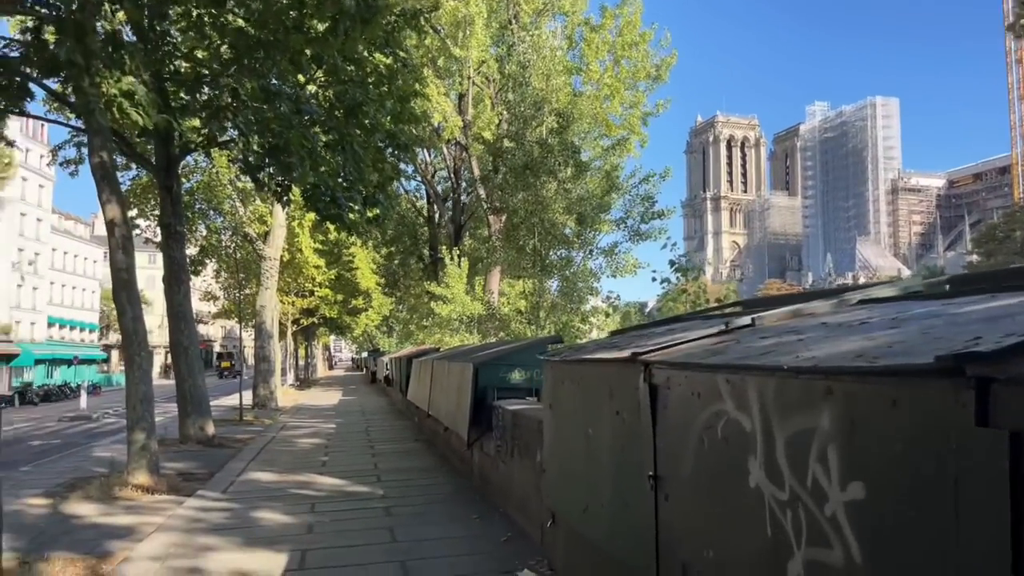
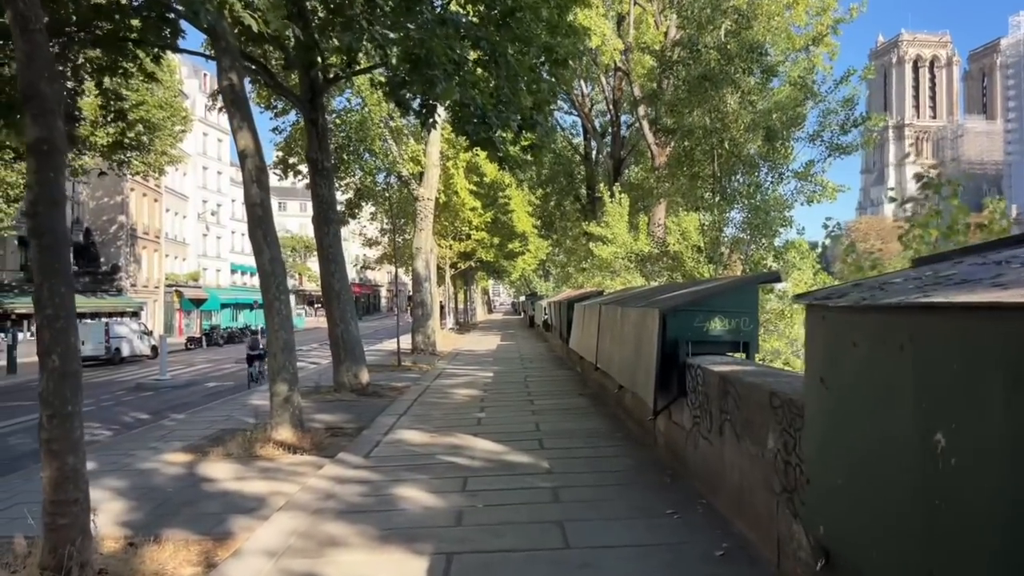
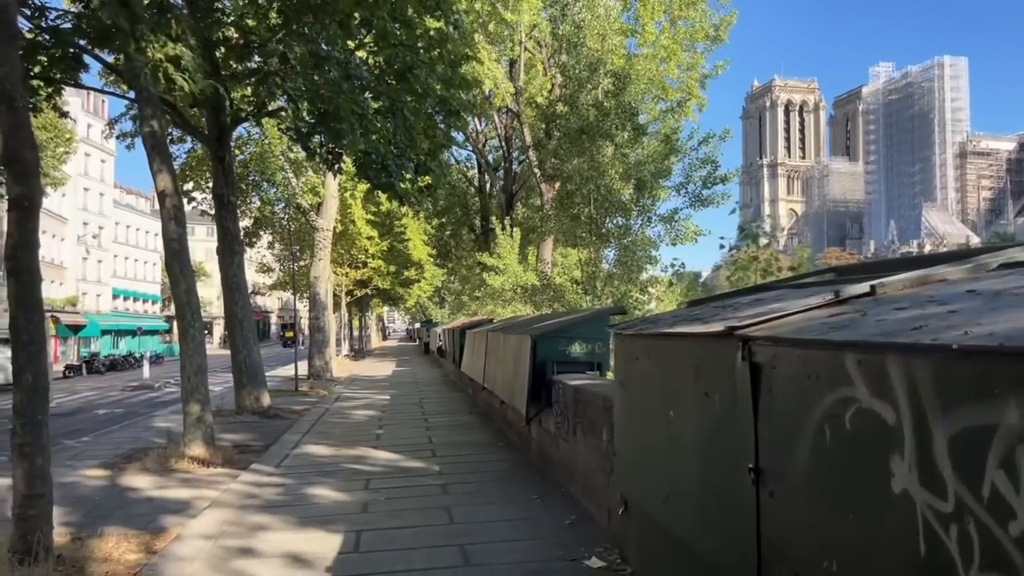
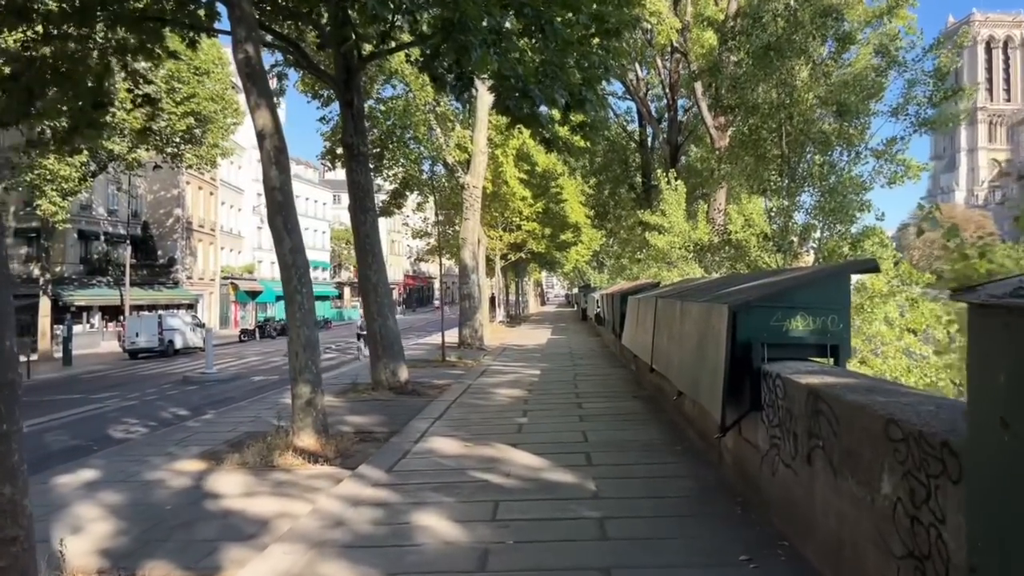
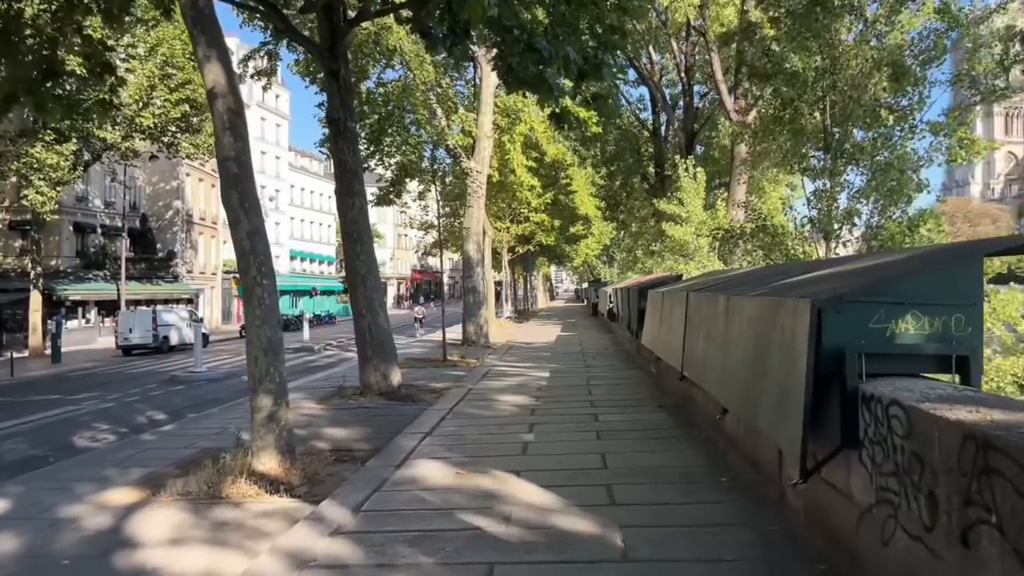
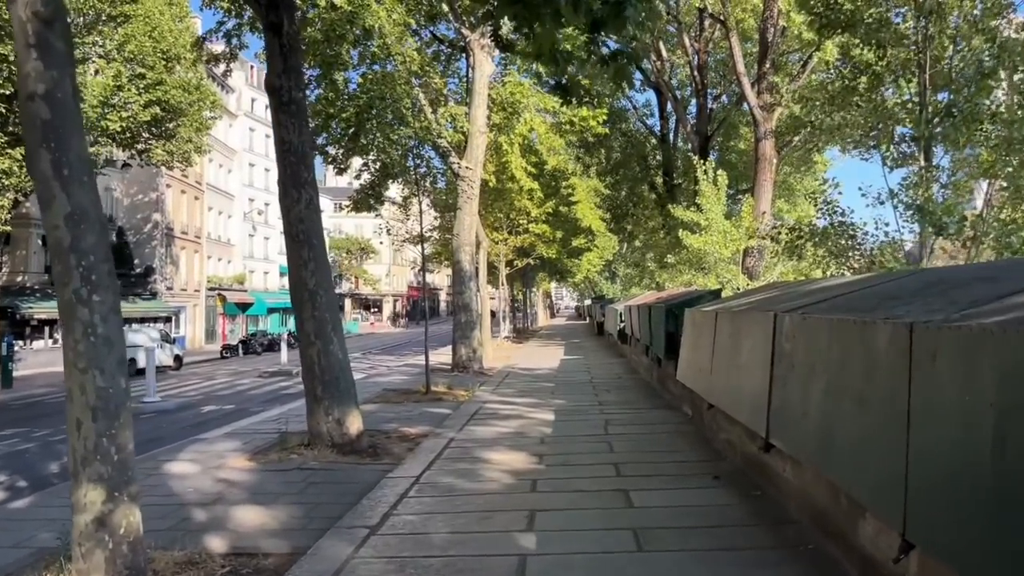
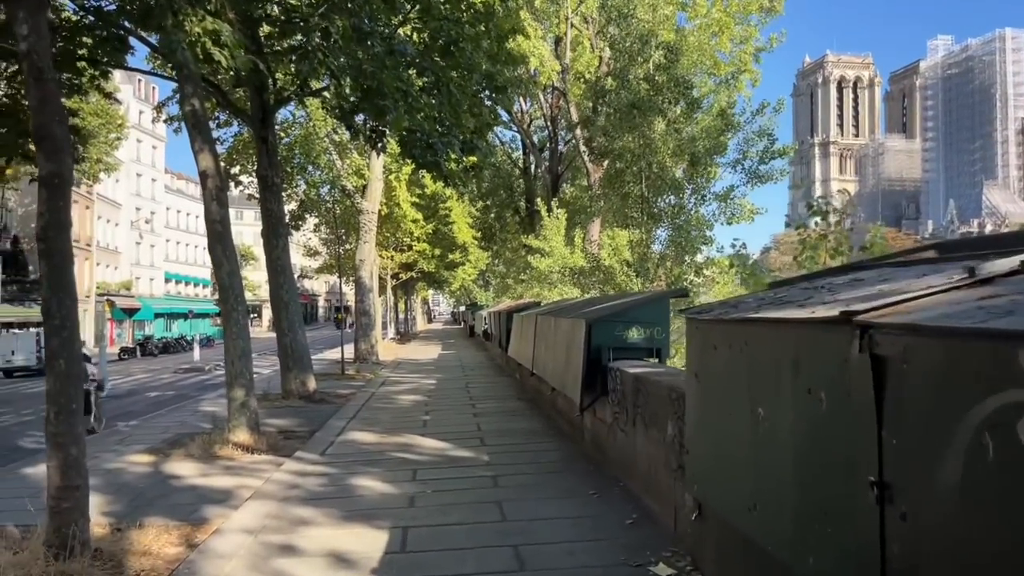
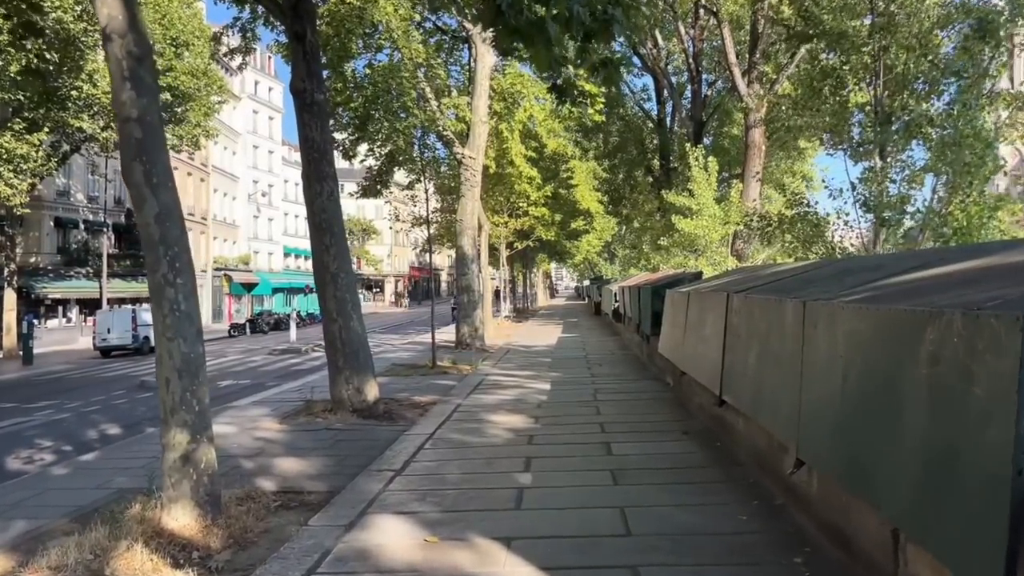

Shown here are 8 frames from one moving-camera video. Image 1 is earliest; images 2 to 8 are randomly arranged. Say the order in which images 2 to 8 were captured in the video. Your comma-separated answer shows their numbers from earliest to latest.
3, 7, 2, 4, 5, 8, 6
